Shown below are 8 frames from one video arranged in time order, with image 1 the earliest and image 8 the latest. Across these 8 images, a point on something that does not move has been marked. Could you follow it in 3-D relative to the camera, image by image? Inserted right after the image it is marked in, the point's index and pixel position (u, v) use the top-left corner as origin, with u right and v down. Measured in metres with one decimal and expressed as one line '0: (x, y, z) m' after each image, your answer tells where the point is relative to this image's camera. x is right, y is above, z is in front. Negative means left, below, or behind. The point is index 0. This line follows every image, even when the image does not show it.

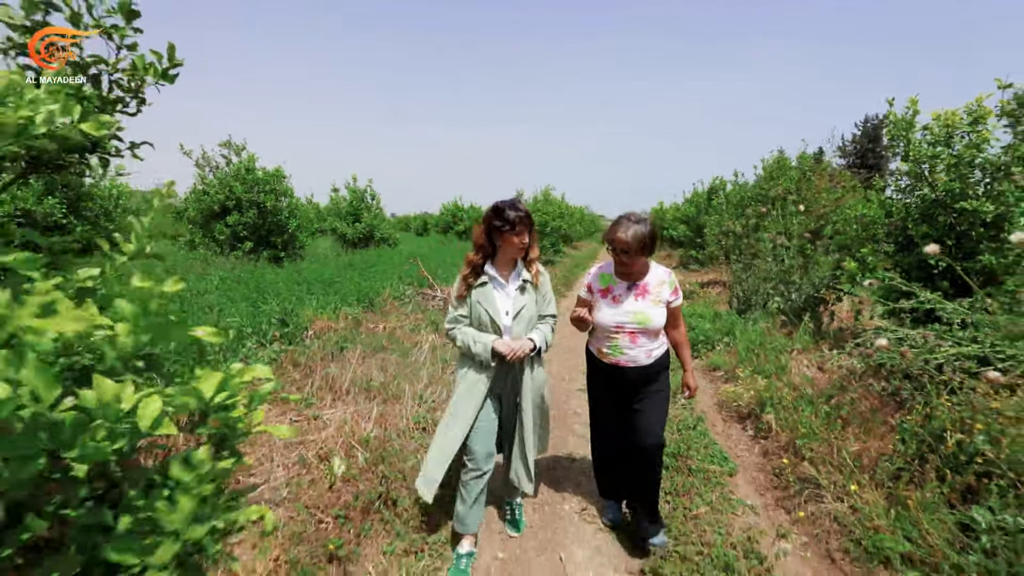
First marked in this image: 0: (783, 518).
0: (+1.8, -1.5, +3.1) m
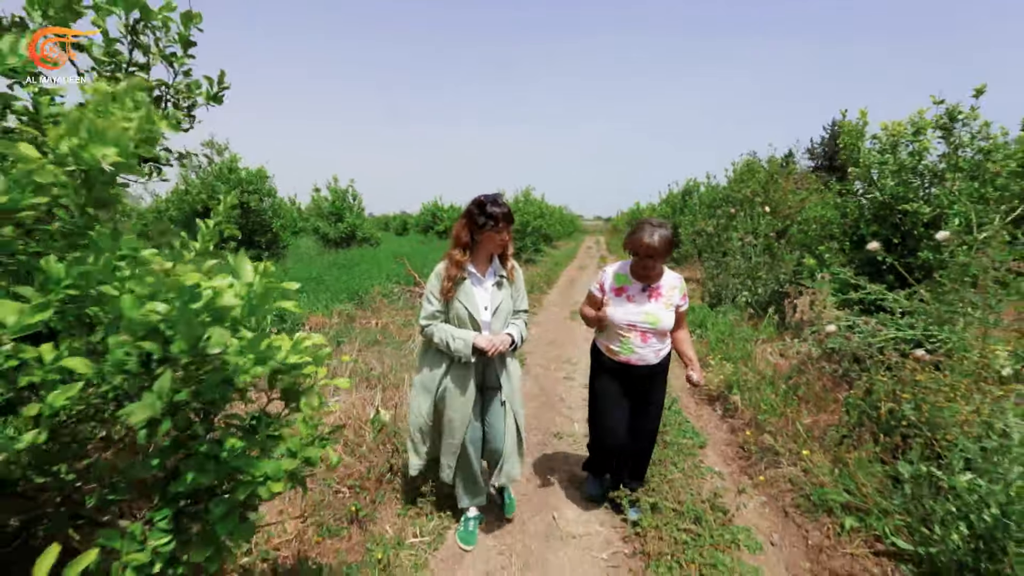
0: (+1.8, -1.5, +3.5) m
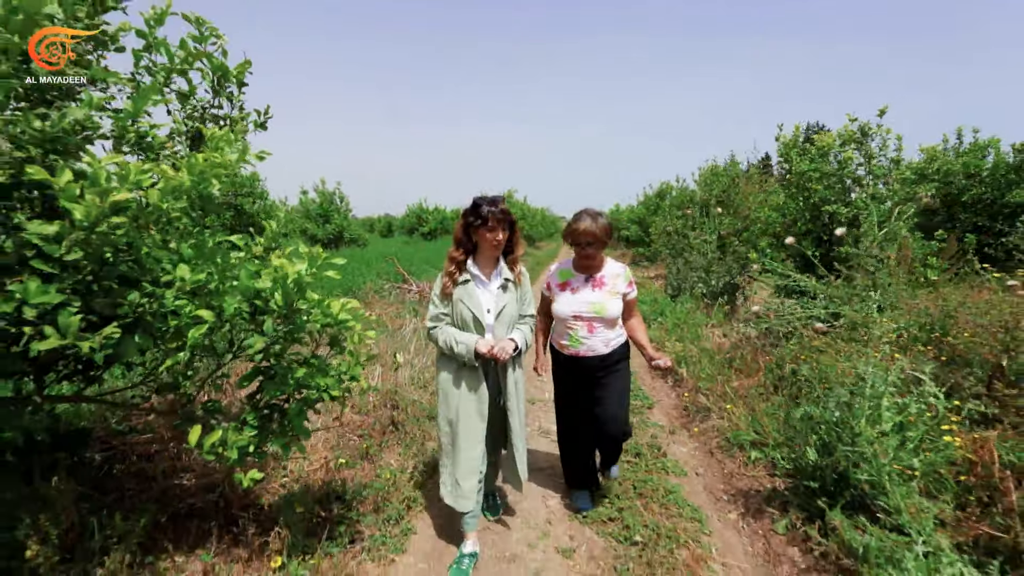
0: (+1.6, -1.3, +4.4) m
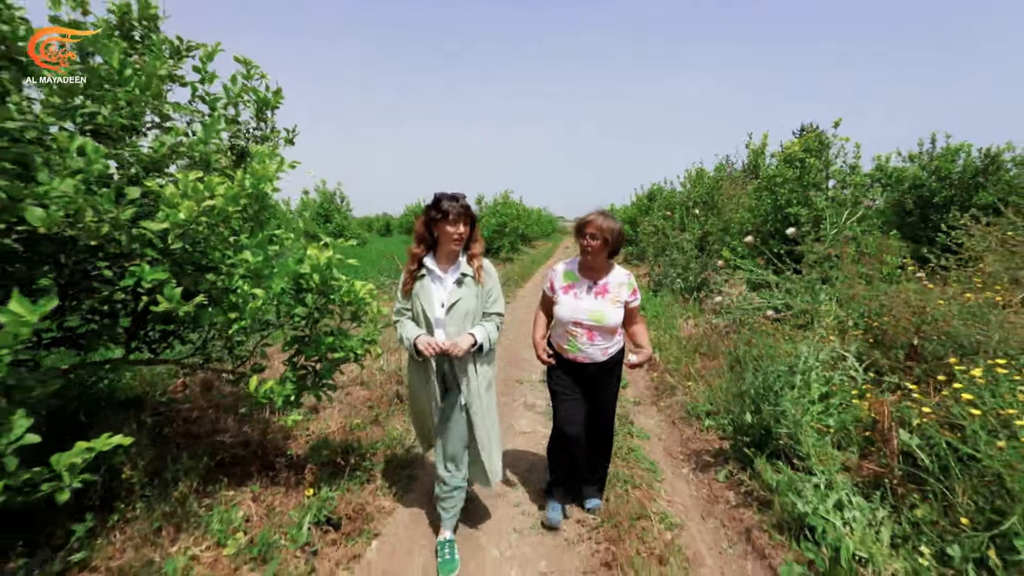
0: (+1.5, -1.3, +5.0) m
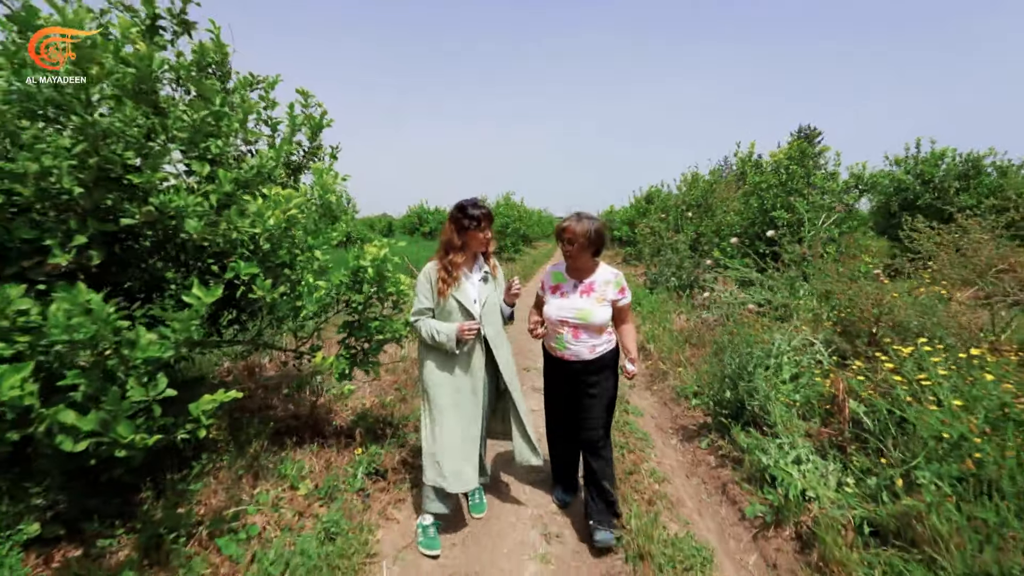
0: (+1.6, -1.2, +5.6) m
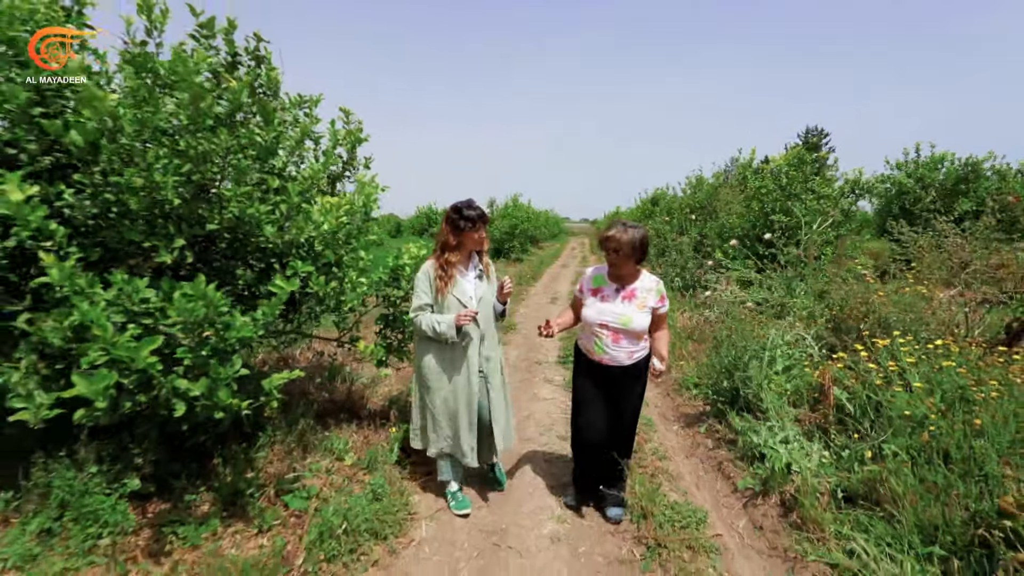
0: (+1.7, -1.2, +6.0) m
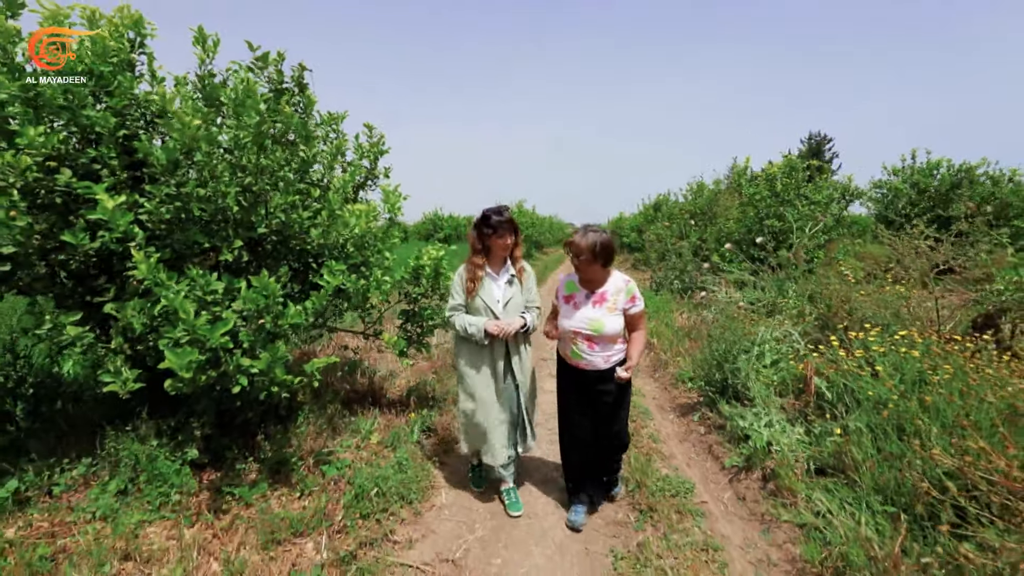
0: (+1.8, -1.2, +6.4) m
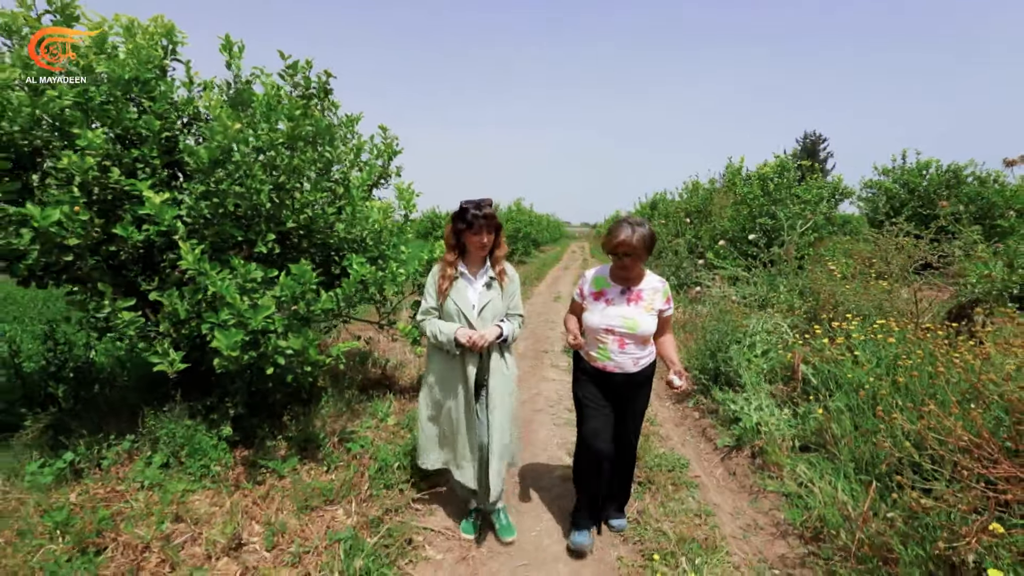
0: (+1.9, -1.1, +6.7) m
